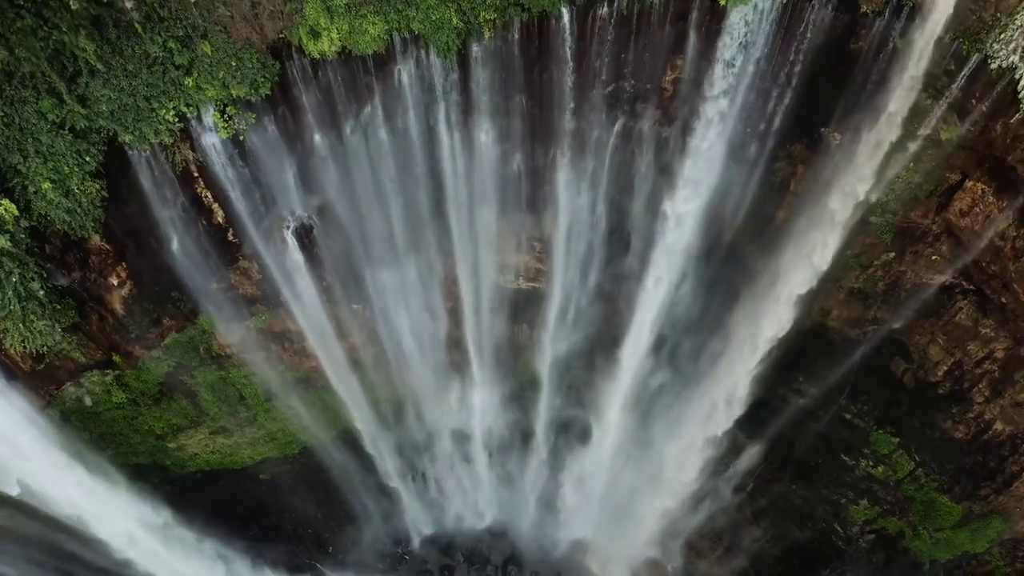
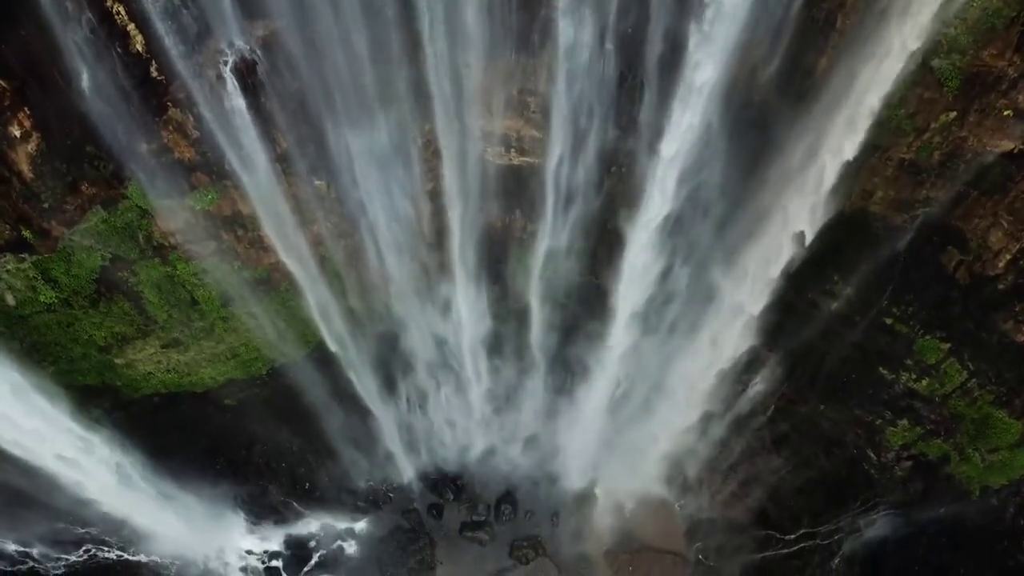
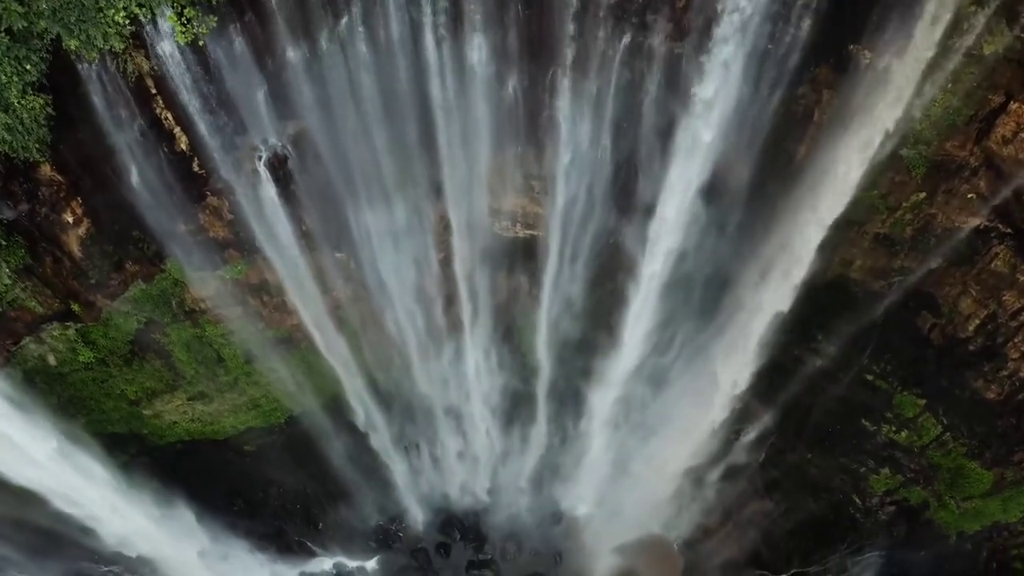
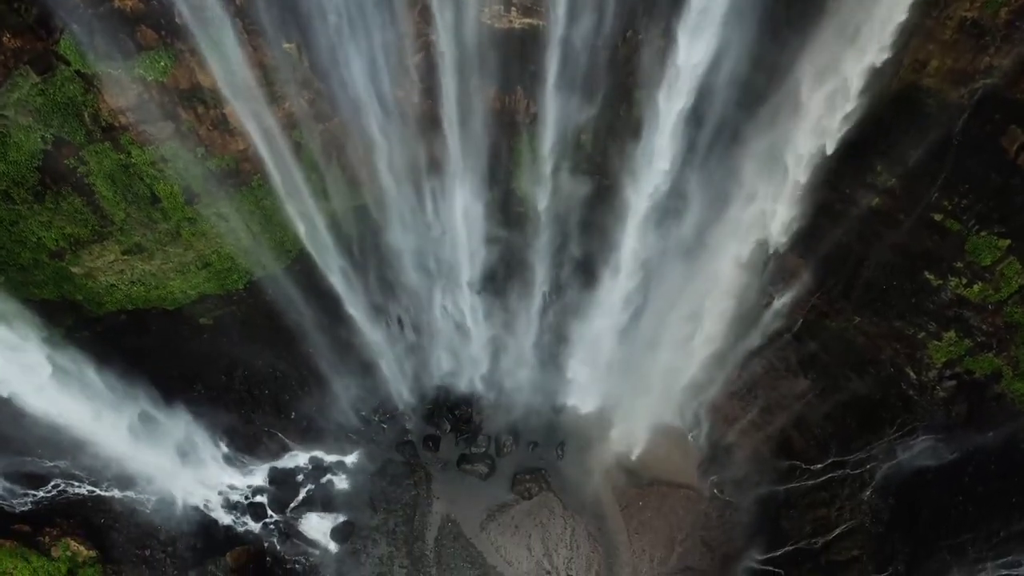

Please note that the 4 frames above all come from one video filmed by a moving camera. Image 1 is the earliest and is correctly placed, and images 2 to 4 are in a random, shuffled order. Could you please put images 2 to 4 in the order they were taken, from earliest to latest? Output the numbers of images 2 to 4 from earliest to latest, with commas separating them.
3, 2, 4
